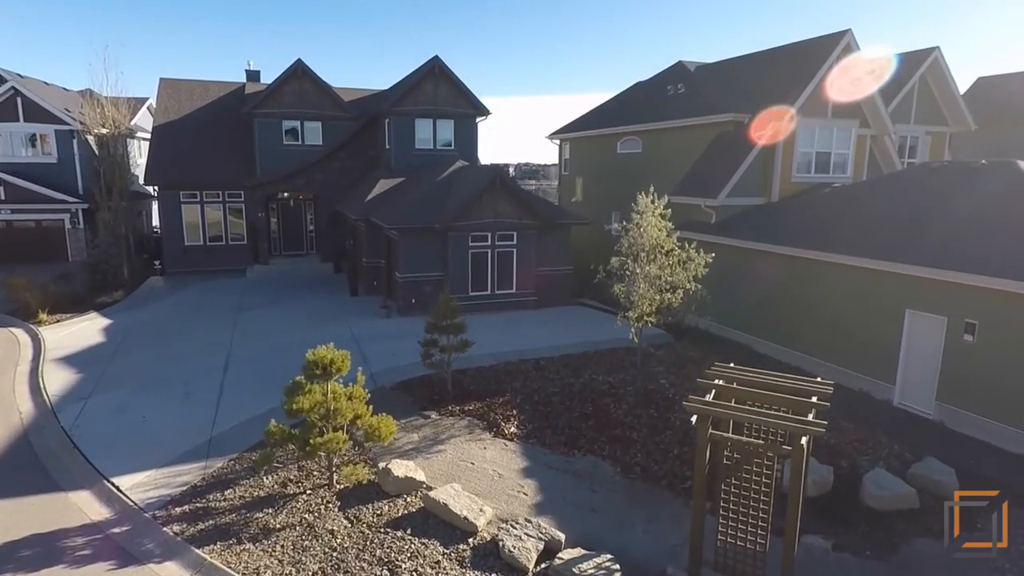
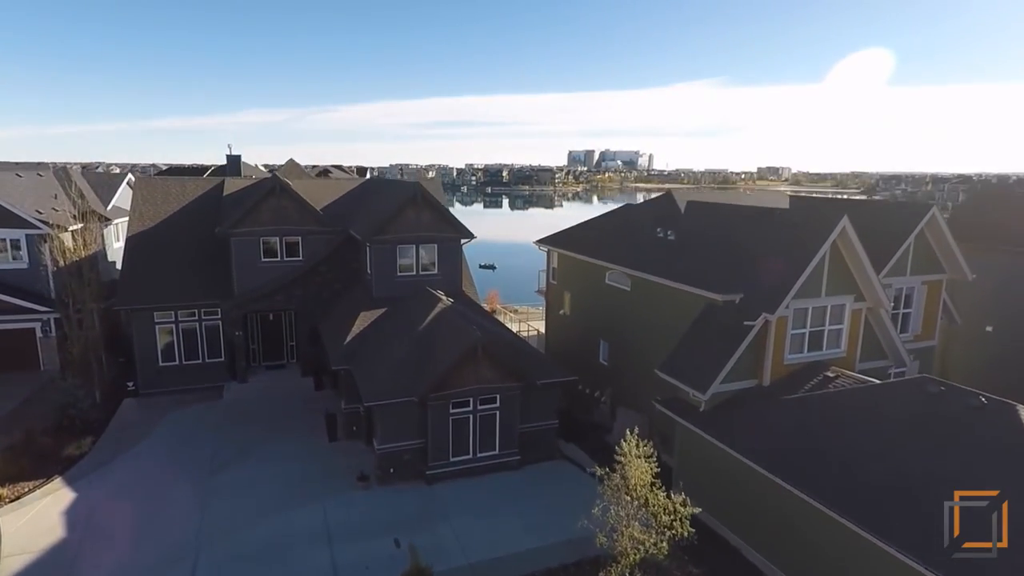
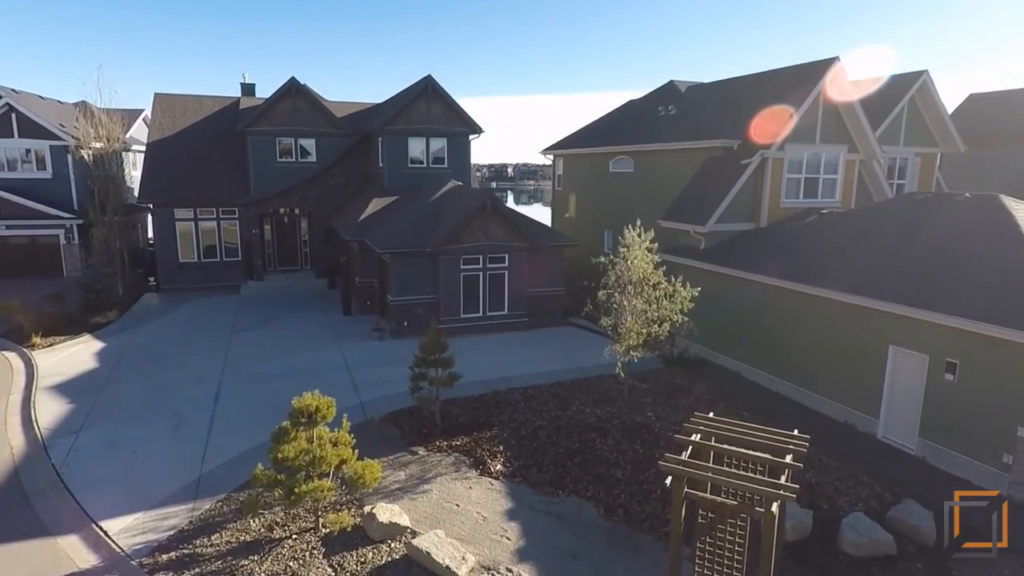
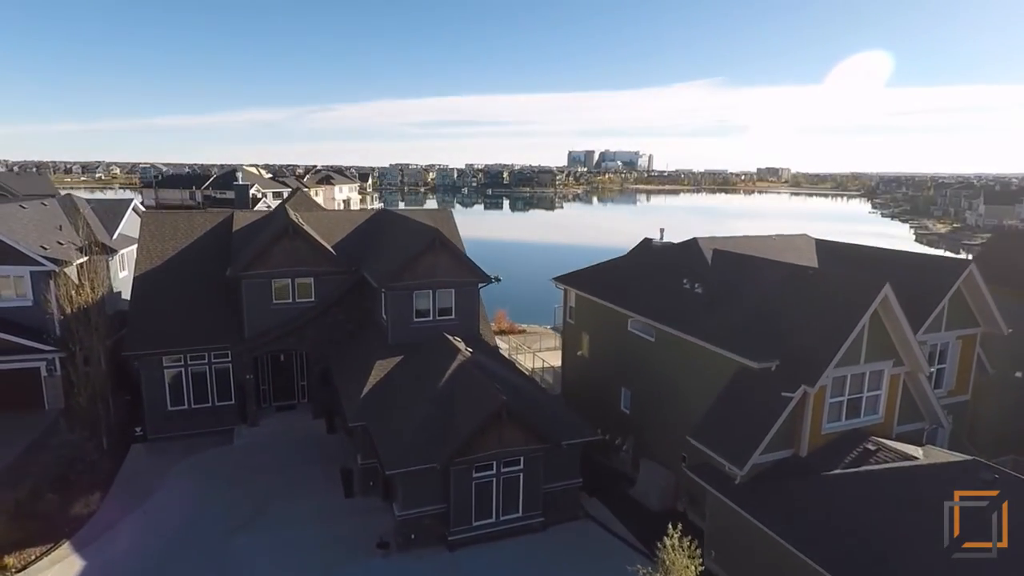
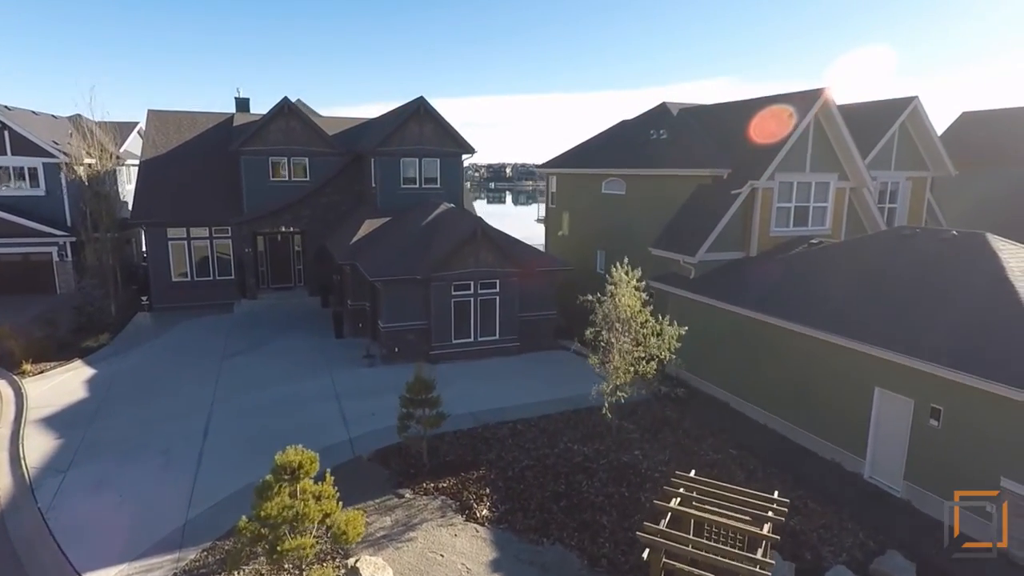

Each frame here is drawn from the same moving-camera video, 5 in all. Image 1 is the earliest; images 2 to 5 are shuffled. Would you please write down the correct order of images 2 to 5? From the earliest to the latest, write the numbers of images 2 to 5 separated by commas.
3, 5, 2, 4
